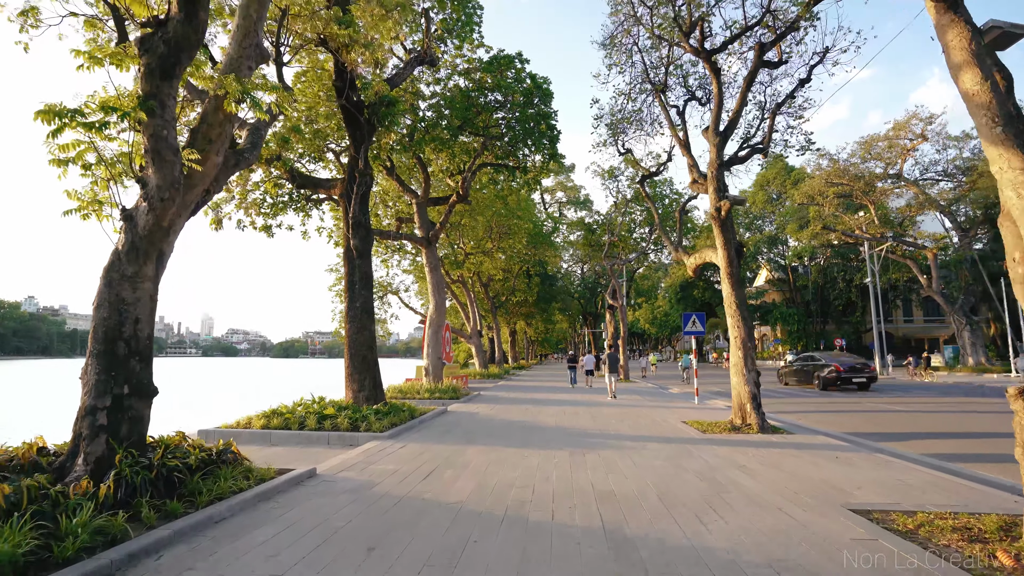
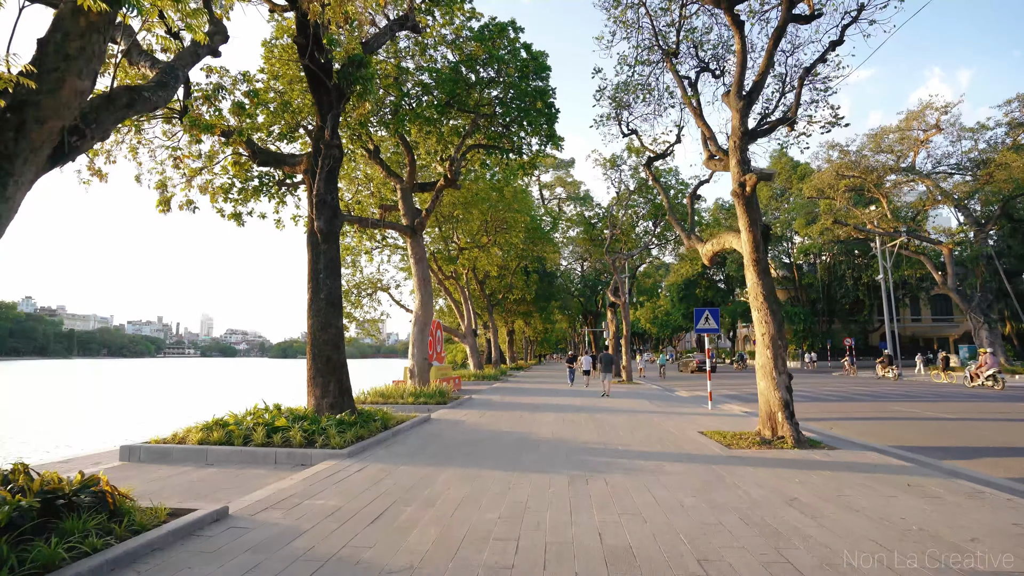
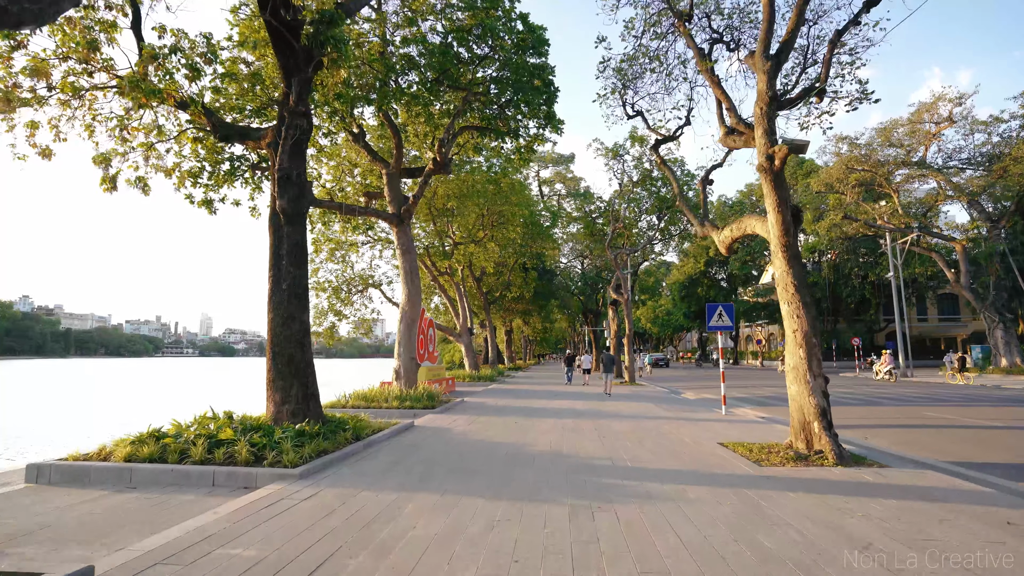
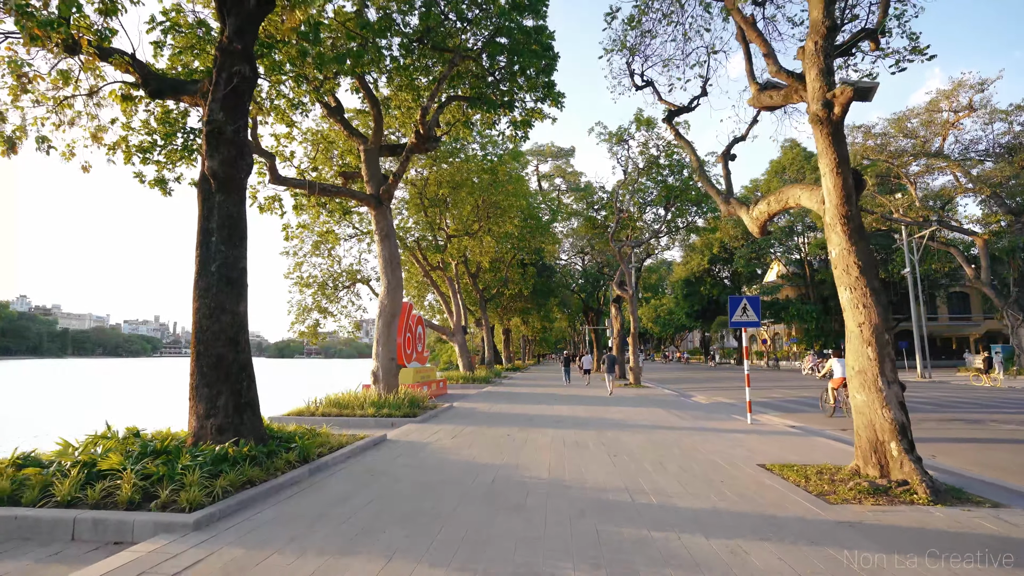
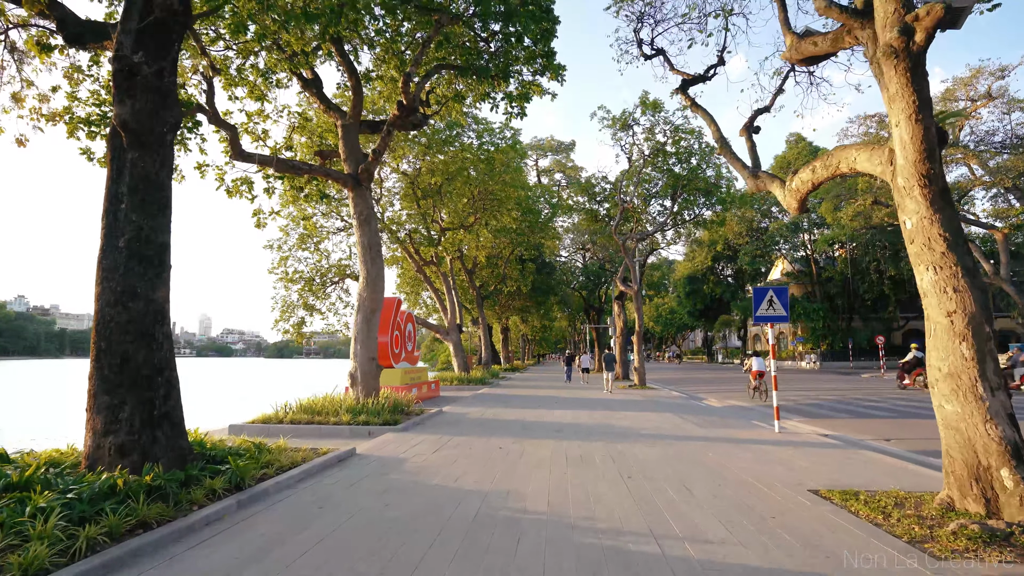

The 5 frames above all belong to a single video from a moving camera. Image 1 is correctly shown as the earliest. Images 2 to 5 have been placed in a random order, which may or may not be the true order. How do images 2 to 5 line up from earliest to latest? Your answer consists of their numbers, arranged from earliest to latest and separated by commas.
2, 3, 4, 5
